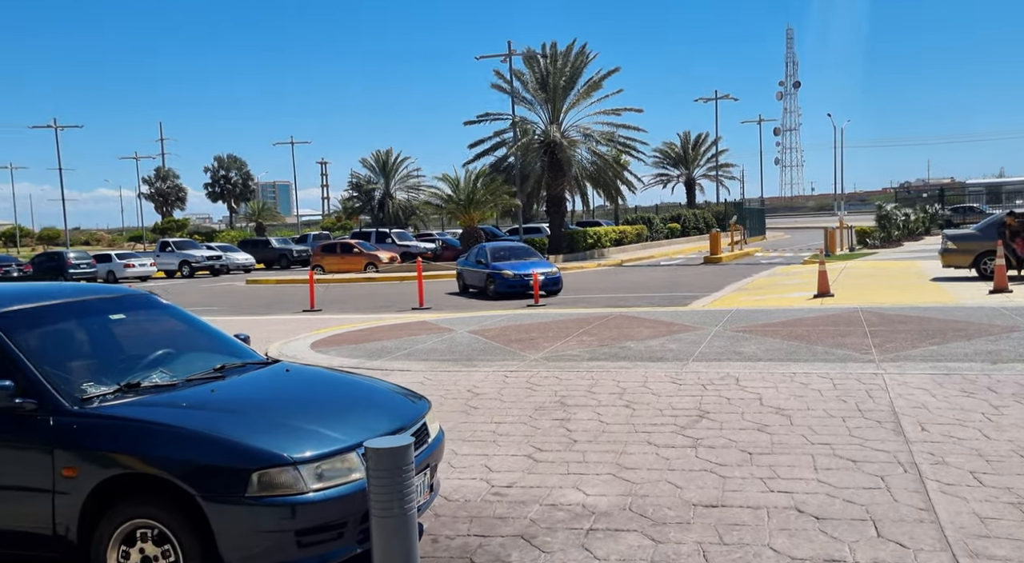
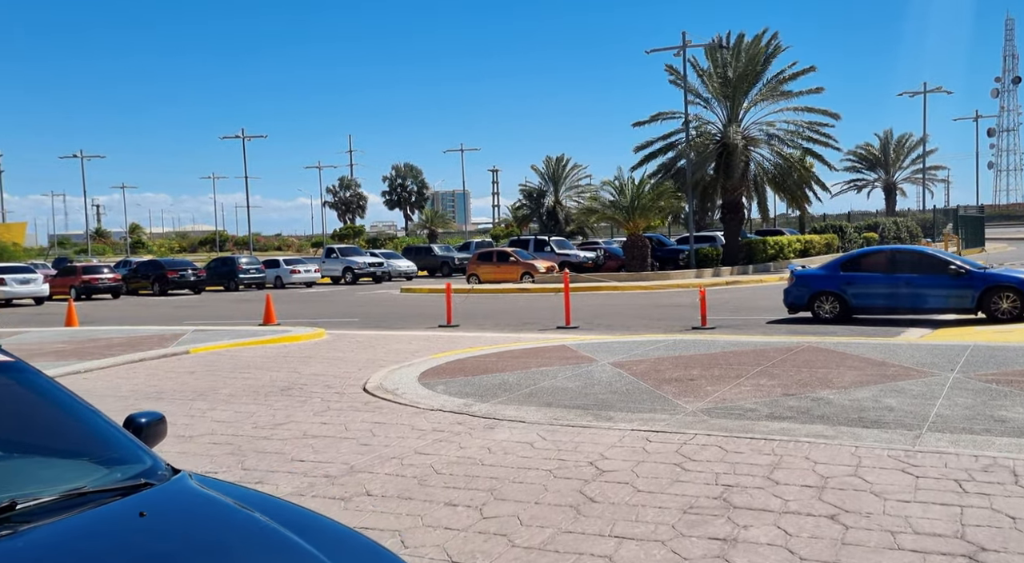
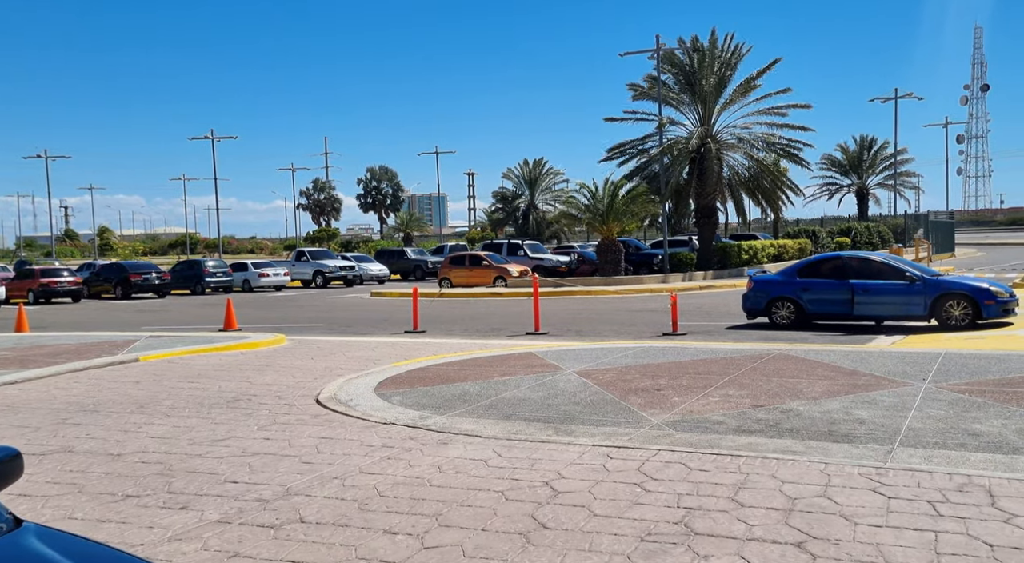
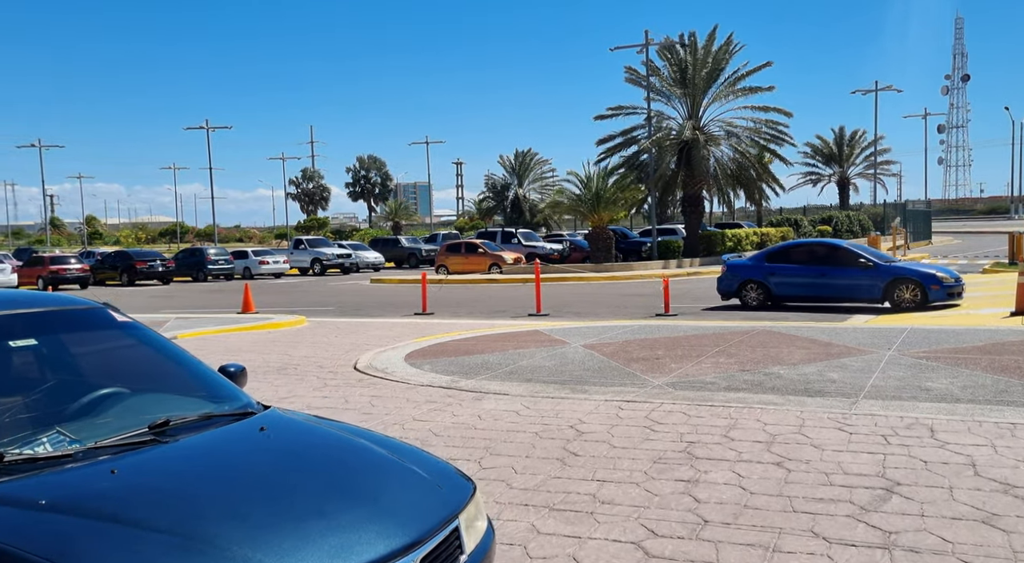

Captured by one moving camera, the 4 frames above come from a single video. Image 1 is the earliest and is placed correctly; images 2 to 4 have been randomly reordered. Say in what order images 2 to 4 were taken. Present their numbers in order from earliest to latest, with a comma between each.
4, 2, 3
